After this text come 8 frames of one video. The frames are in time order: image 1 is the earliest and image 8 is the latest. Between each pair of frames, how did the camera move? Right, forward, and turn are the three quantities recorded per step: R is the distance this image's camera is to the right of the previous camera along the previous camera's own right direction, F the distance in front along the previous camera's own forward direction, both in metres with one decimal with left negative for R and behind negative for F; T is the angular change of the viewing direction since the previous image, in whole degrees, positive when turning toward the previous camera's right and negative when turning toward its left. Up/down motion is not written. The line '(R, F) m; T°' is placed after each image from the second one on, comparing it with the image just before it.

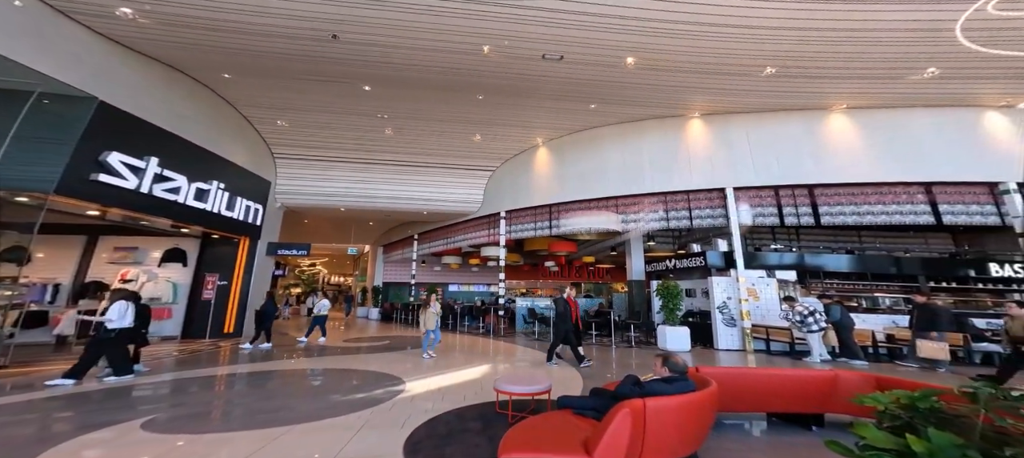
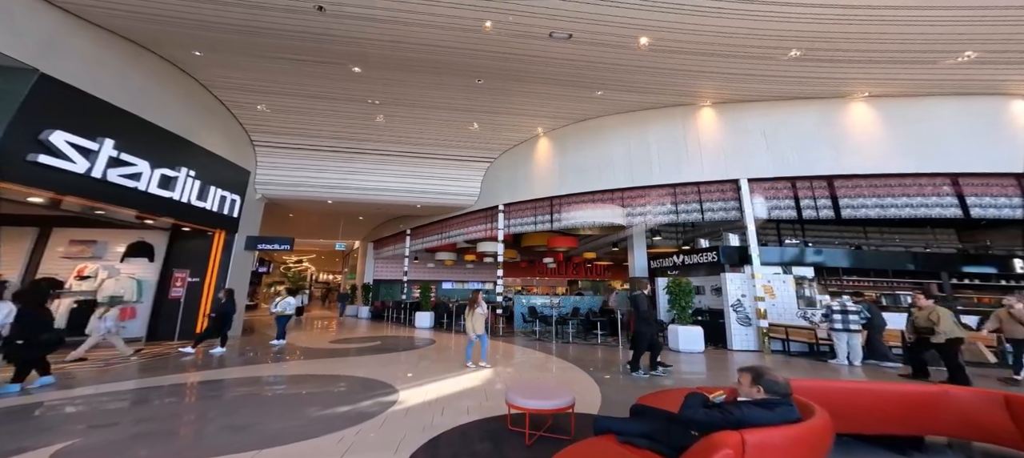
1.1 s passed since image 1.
(-0.2, +0.6) m; +1°
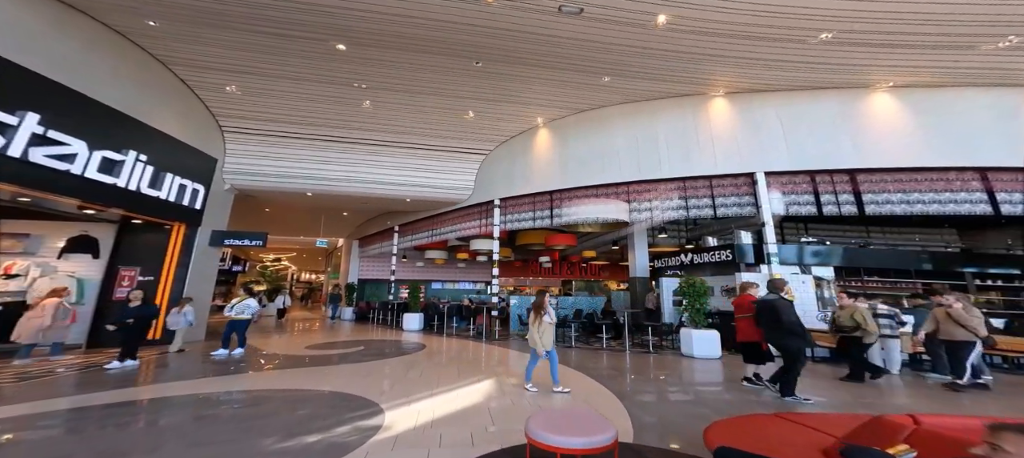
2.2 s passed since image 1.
(-0.2, +0.7) m; +2°
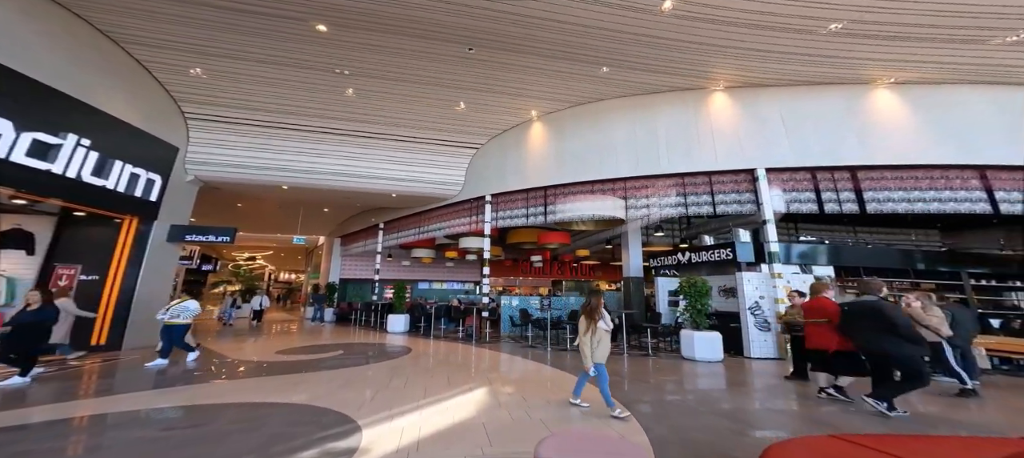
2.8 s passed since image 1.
(-0.1, +0.4) m; +2°
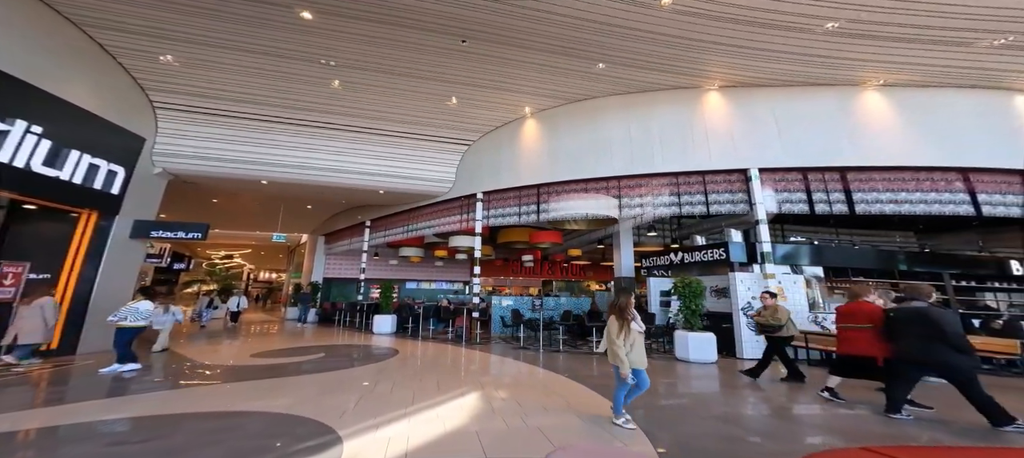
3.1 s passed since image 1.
(-0.1, +0.2) m; +2°
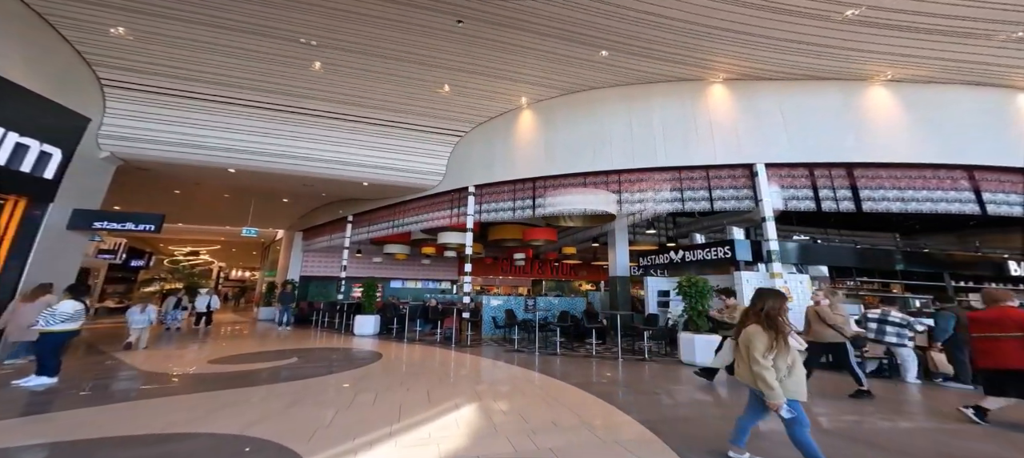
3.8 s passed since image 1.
(-0.2, +0.5) m; +2°
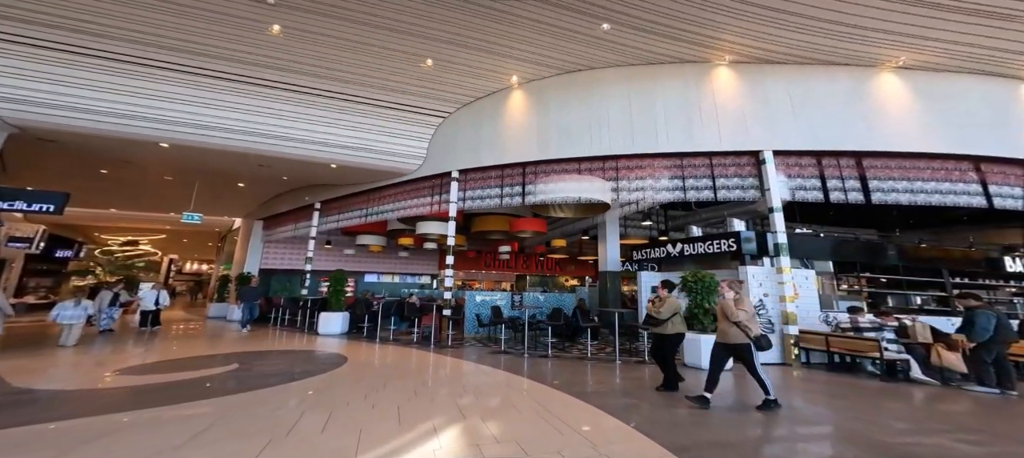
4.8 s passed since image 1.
(-0.1, +0.7) m; +3°
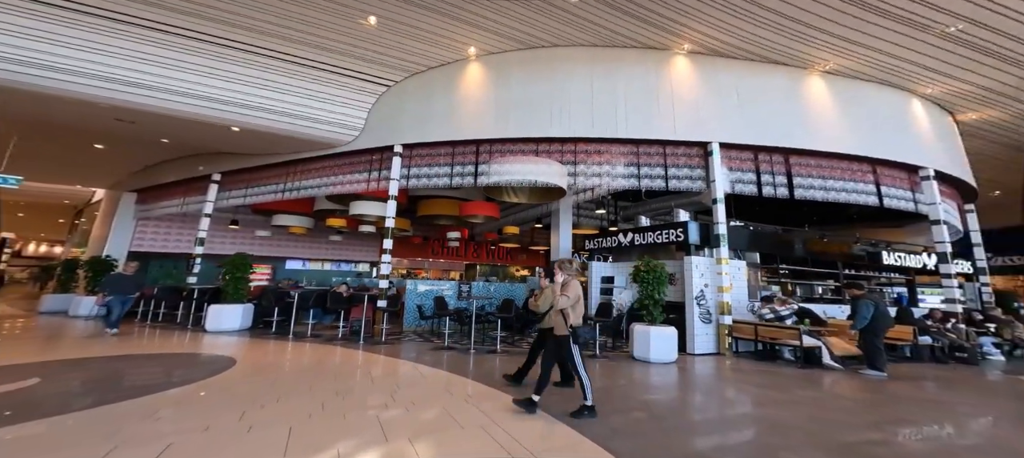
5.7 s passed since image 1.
(-0.1, +0.5) m; +8°
